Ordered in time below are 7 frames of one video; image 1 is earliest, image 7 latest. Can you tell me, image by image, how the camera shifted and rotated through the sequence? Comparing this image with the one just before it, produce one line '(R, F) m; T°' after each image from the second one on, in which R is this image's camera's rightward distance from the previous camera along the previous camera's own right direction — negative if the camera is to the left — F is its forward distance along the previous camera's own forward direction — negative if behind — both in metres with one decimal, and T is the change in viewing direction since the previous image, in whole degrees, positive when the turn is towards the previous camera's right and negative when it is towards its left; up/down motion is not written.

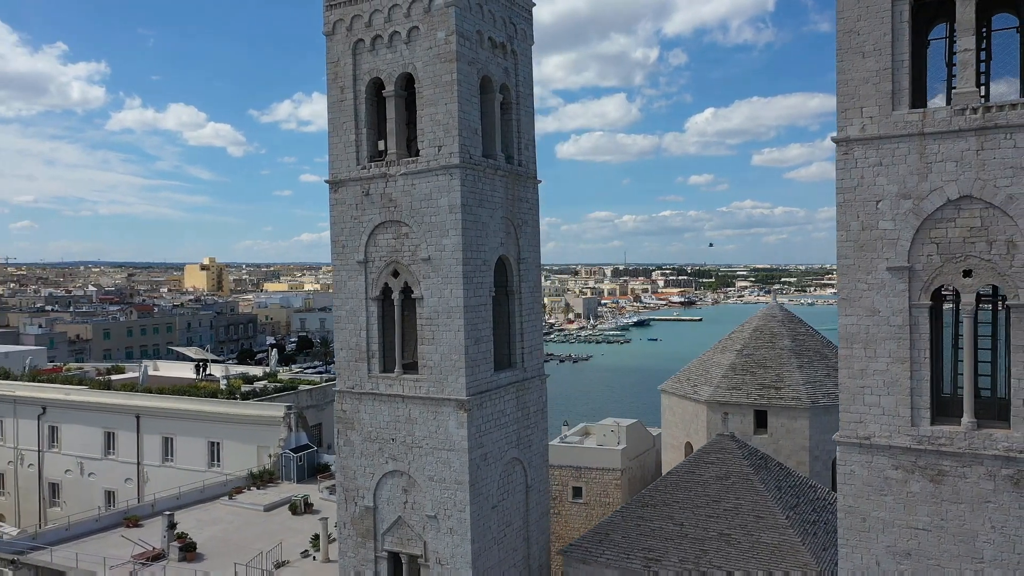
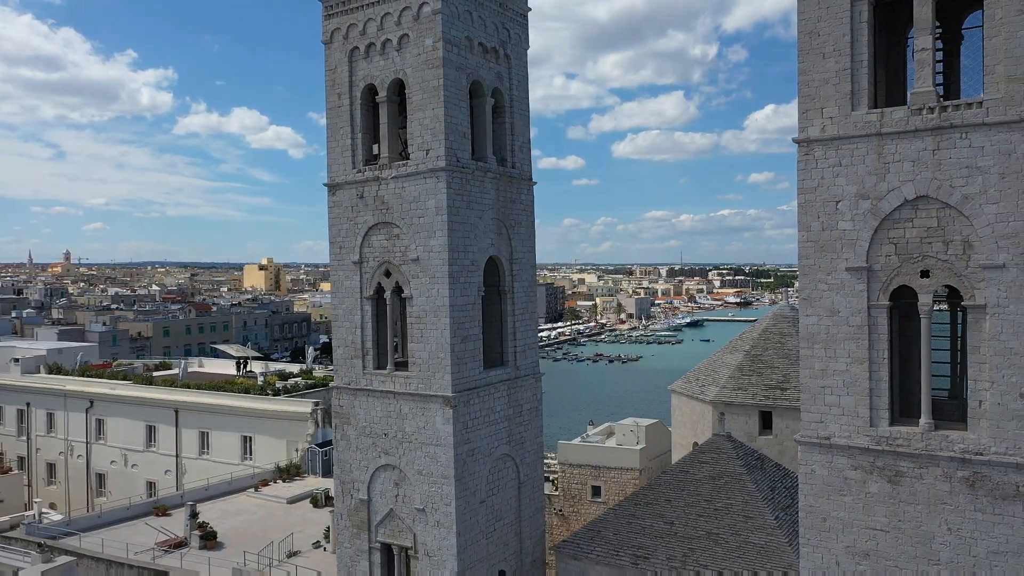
(+1.3, -0.3) m; -4°
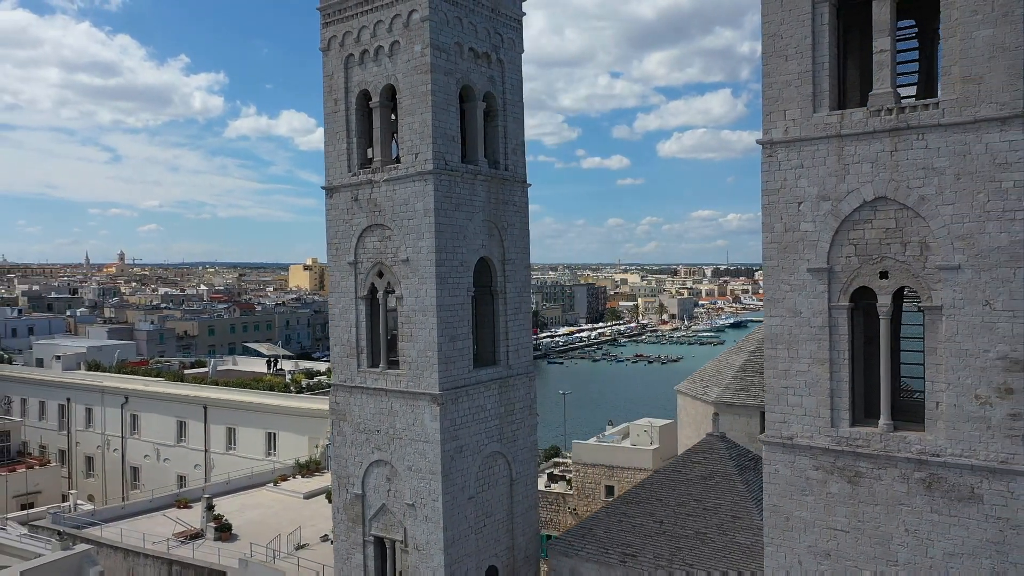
(+1.1, -0.3) m; -3°
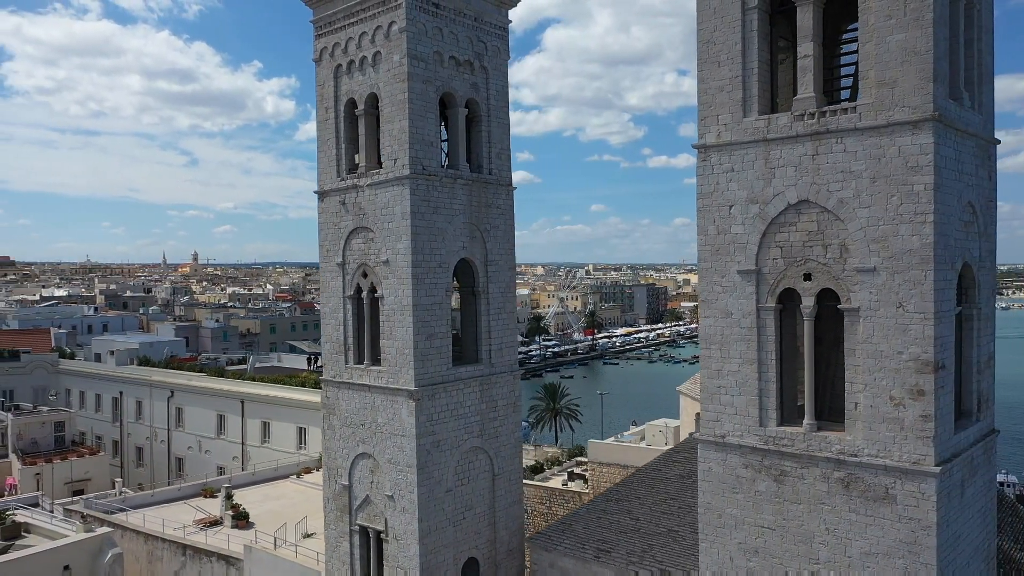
(+1.7, -0.4) m; -4°
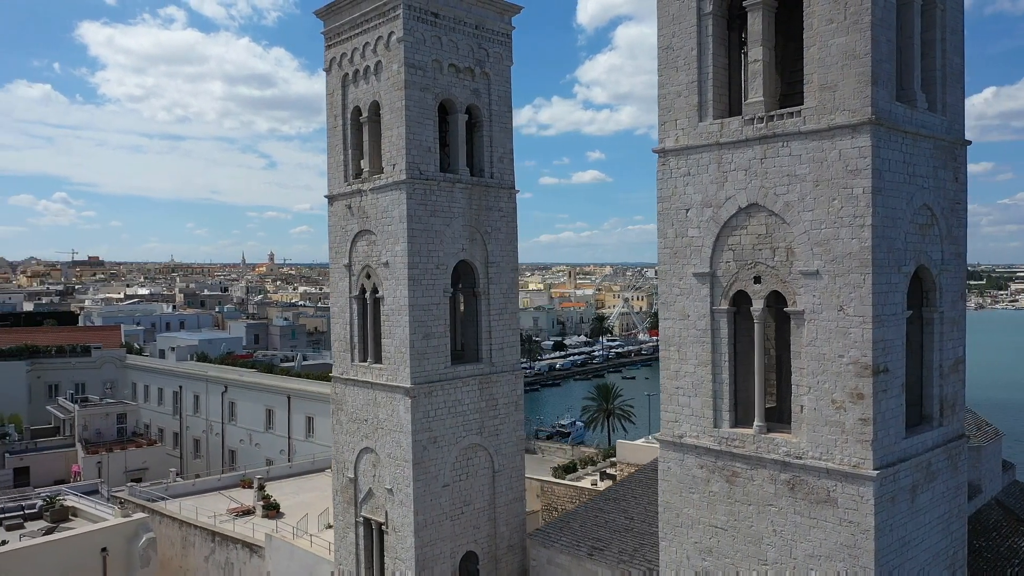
(+1.5, -0.3) m; -5°
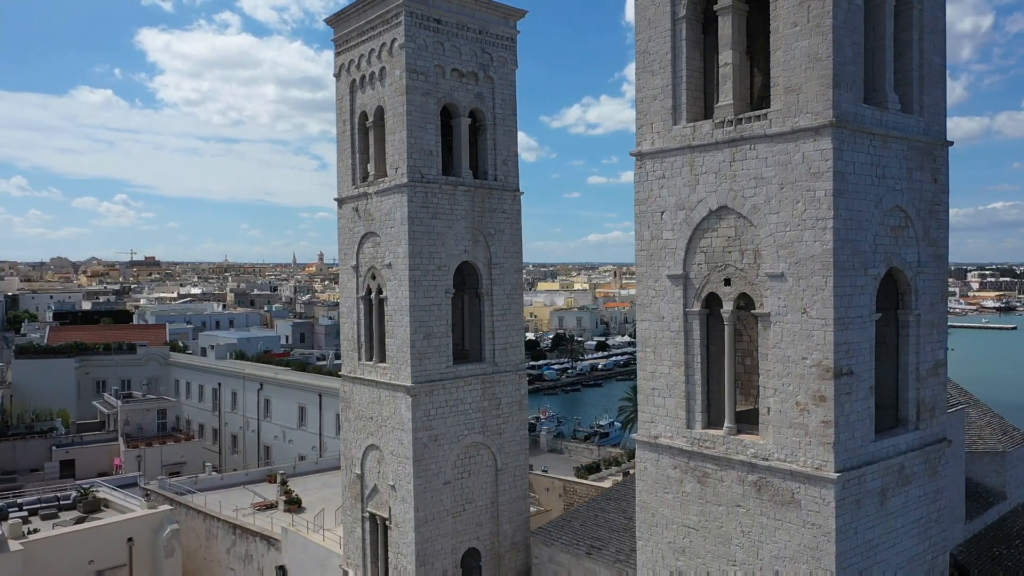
(+1.0, -0.2) m; -3°
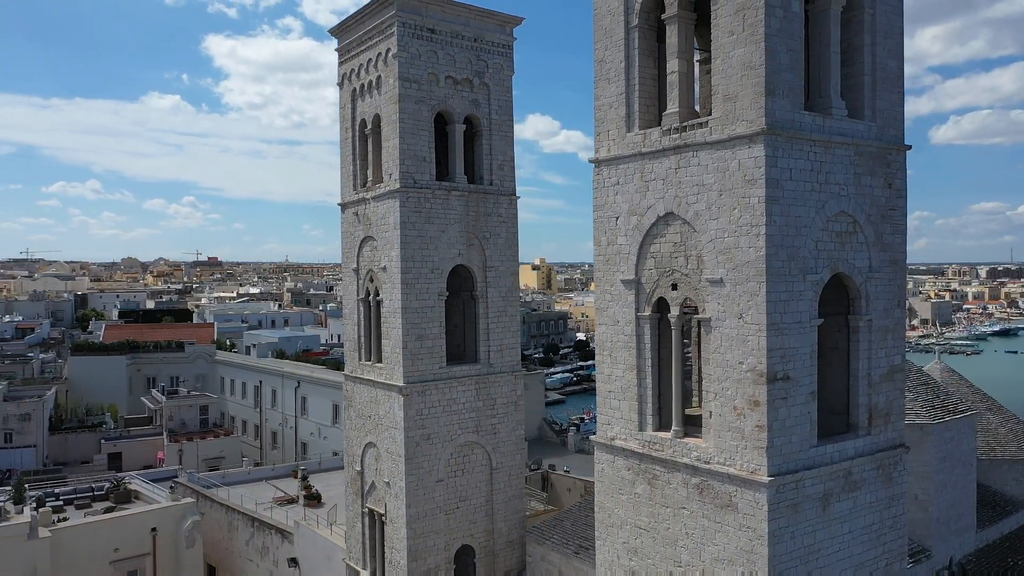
(+1.4, -0.3) m; -4°
